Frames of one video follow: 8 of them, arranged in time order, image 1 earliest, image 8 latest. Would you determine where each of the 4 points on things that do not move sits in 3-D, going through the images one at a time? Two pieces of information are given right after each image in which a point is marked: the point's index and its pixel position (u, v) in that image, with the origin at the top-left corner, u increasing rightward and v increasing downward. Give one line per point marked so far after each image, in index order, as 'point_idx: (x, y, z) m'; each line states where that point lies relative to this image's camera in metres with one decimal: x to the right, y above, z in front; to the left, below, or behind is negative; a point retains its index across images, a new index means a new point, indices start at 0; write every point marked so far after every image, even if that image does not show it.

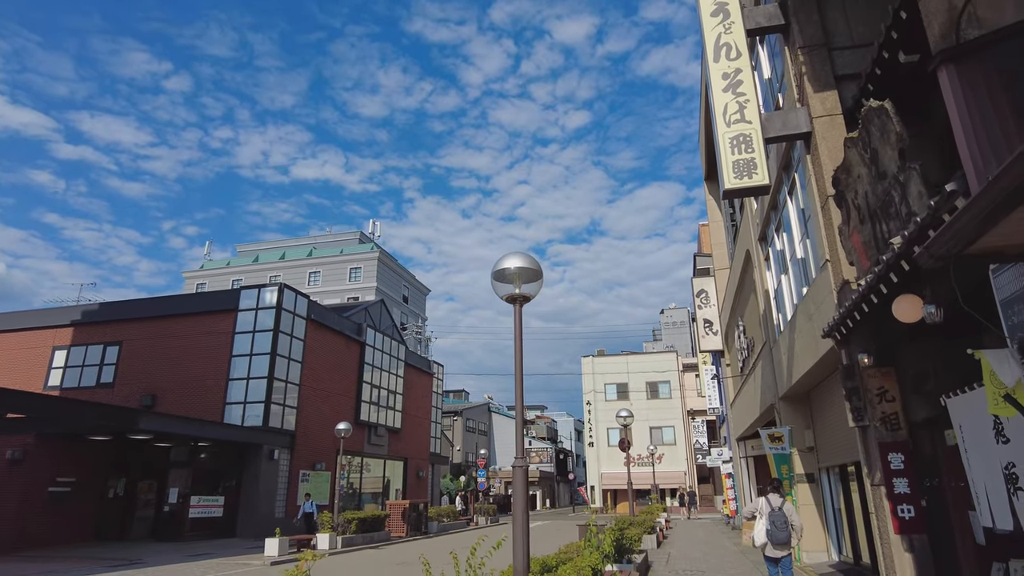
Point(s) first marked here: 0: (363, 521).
0: (-4.3, -6.6, +18.3) m
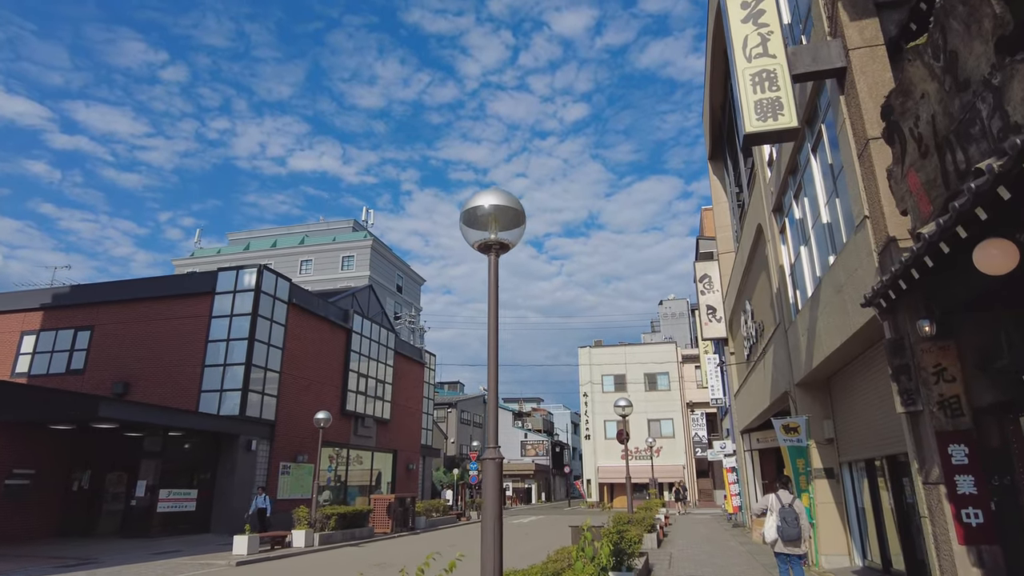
0: (-4.6, -6.1, +17.2) m
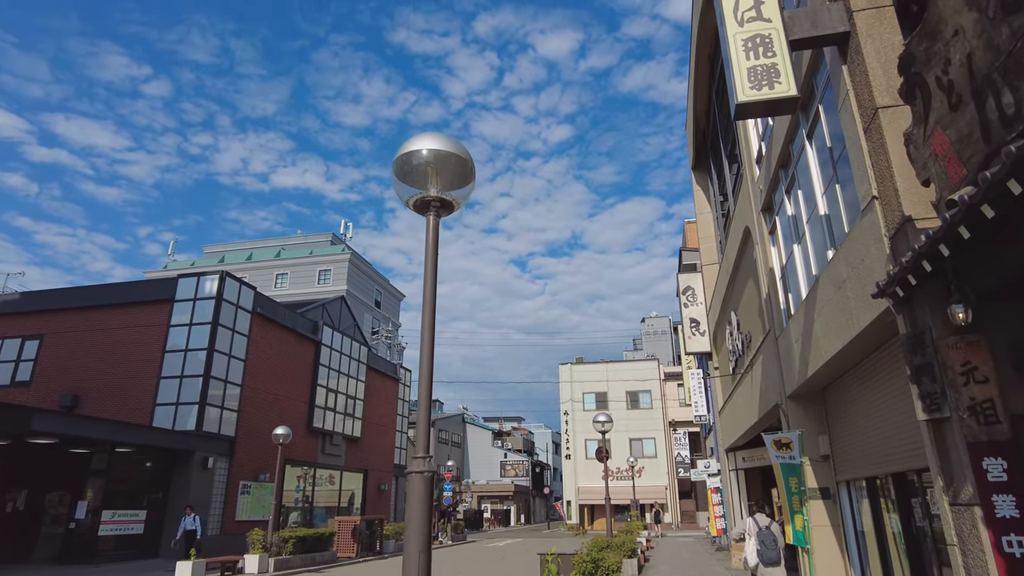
0: (-5.3, -6.3, +16.0) m
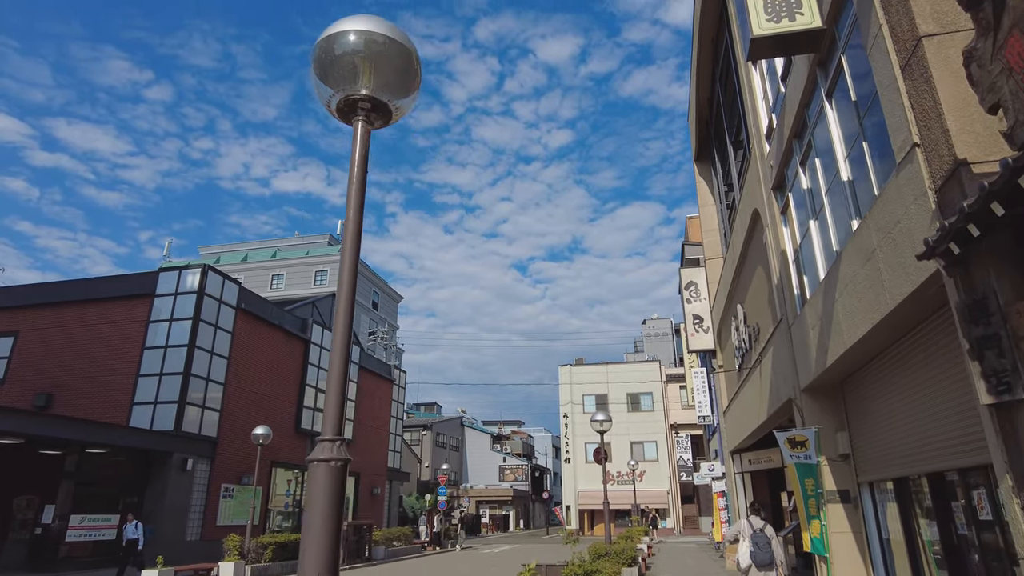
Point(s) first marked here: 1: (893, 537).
0: (-5.4, -6.1, +15.1) m
1: (+4.5, -2.9, +7.5) m
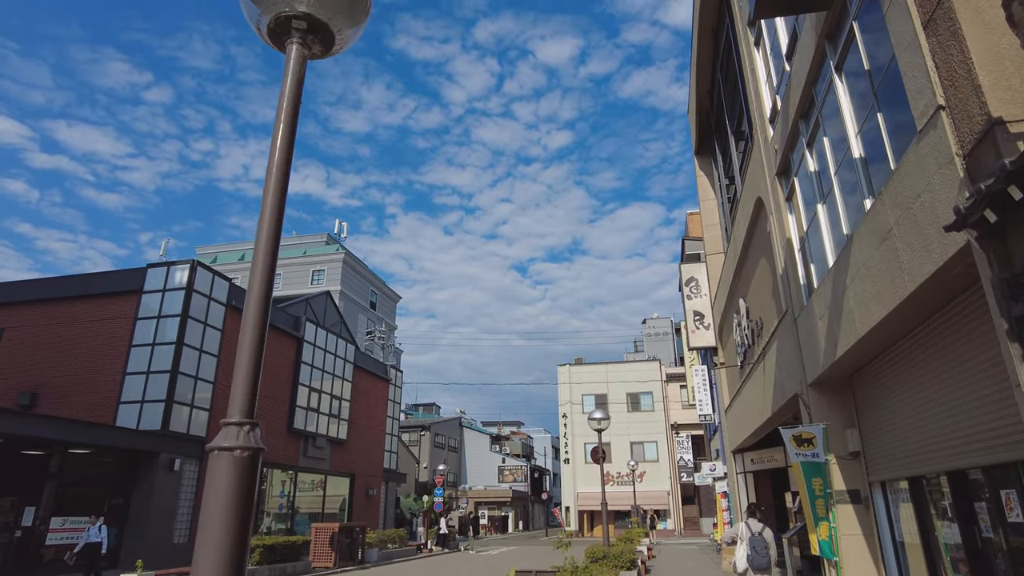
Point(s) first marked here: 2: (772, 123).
0: (-5.5, -6.0, +14.6) m
1: (+4.4, -2.8, +7.0) m
2: (+4.0, +2.5, +9.7) m
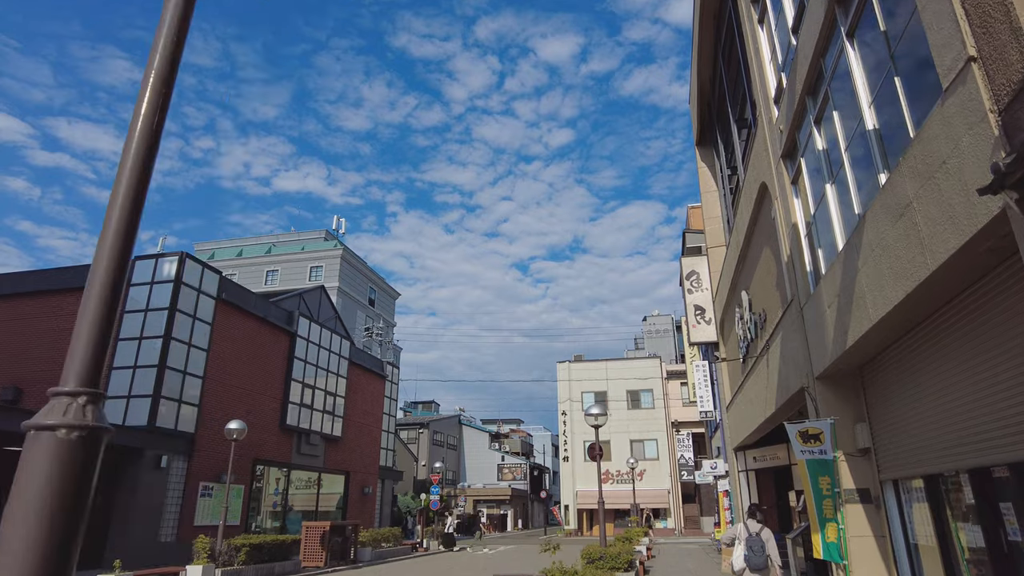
0: (-5.6, -5.8, +14.2) m
1: (+4.2, -2.6, +6.5) m
2: (+3.8, +2.7, +9.2) m
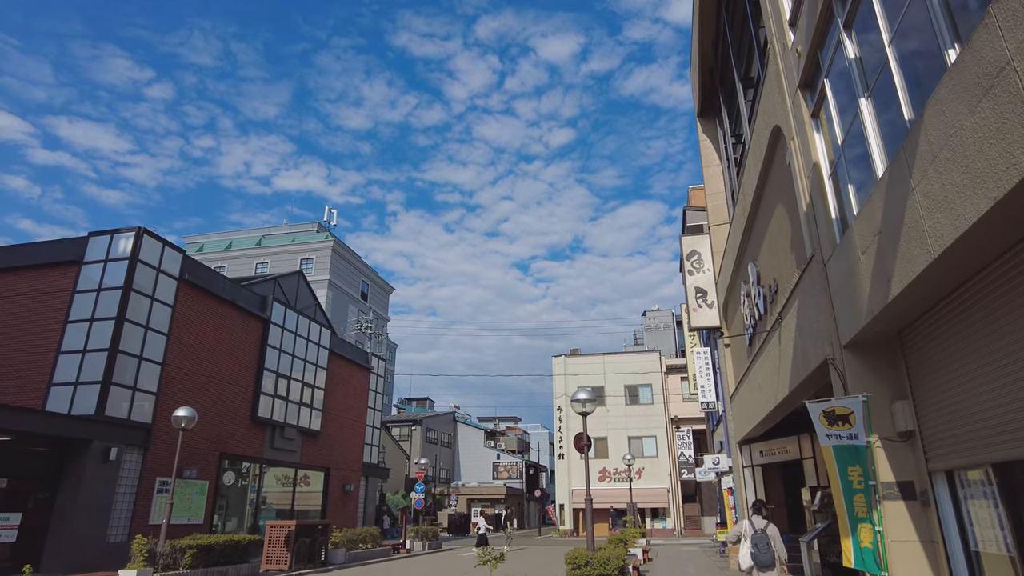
0: (-6.0, -5.2, +12.7) m
1: (+3.8, -2.1, +5.1) m
2: (+3.5, +3.2, +7.8) m
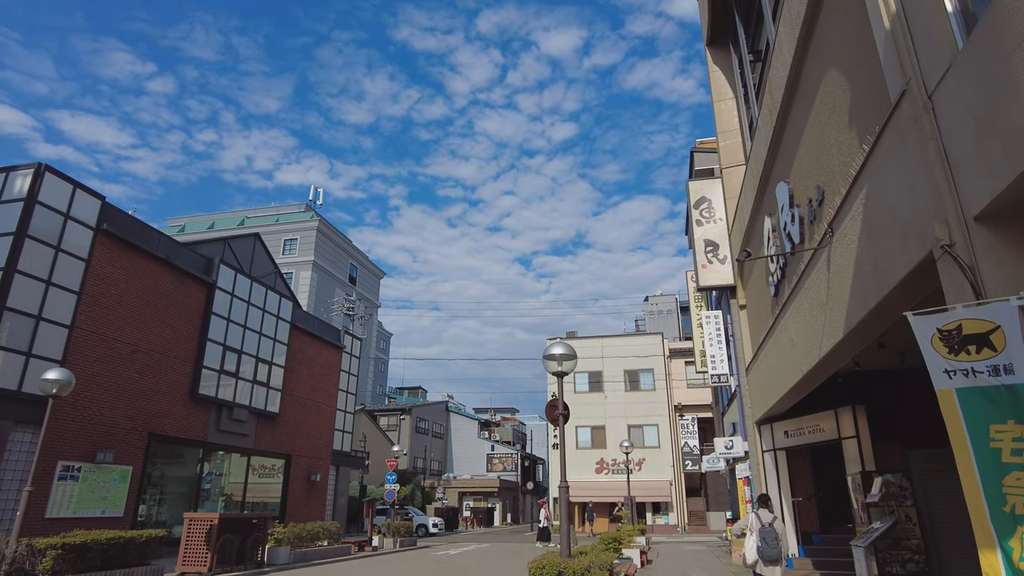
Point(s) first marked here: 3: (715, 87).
0: (-6.7, -4.1, +10.0) m
1: (+3.2, -1.1, +2.3) m
2: (+2.8, +4.3, +5.0) m
3: (+5.2, +5.2, +16.5) m
